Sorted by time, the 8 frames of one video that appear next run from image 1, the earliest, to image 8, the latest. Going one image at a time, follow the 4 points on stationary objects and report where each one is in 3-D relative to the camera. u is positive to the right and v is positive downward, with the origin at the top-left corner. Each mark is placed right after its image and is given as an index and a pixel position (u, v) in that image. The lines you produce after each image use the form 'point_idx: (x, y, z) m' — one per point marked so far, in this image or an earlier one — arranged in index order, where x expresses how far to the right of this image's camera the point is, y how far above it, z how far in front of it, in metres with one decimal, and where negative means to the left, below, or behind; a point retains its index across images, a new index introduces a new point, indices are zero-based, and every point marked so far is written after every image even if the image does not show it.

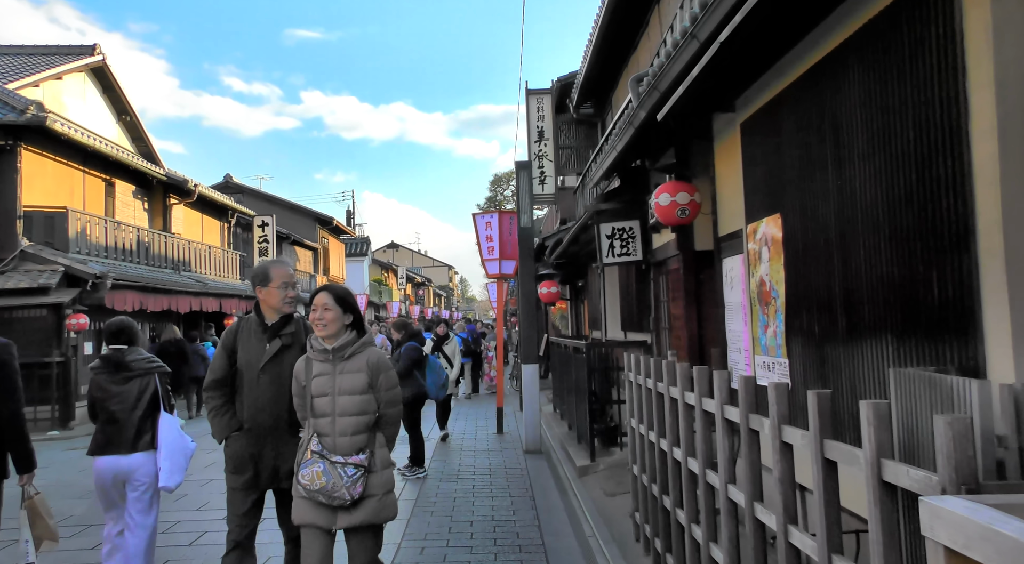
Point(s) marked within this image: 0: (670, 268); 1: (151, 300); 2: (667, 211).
0: (+1.6, +0.1, +7.5) m
1: (-7.2, -0.4, +14.8) m
2: (+1.2, +0.5, +5.8) m
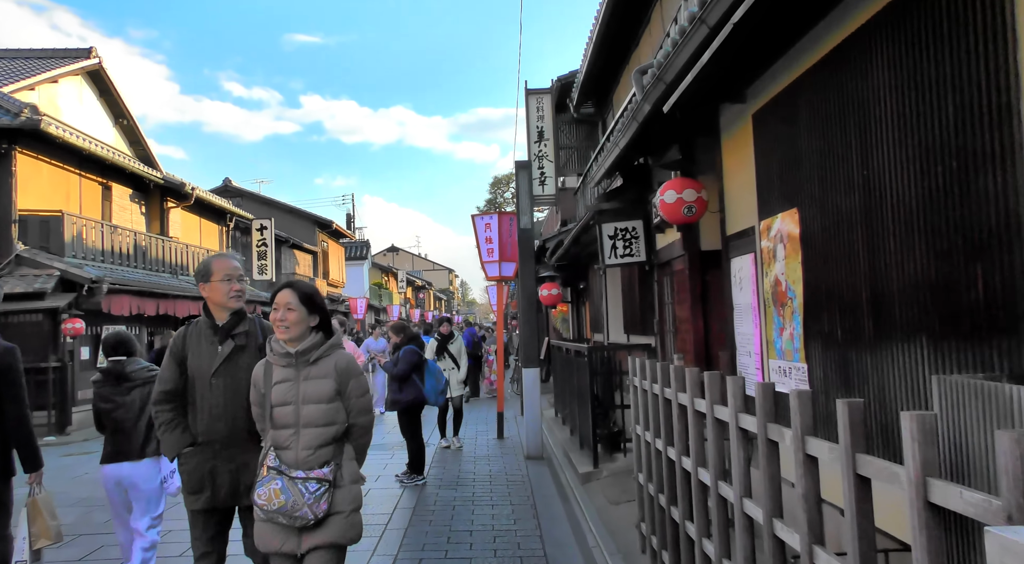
0: (+1.6, +0.1, +7.3) m
1: (-7.2, -0.5, +14.6) m
2: (+1.2, +0.5, +5.5) m
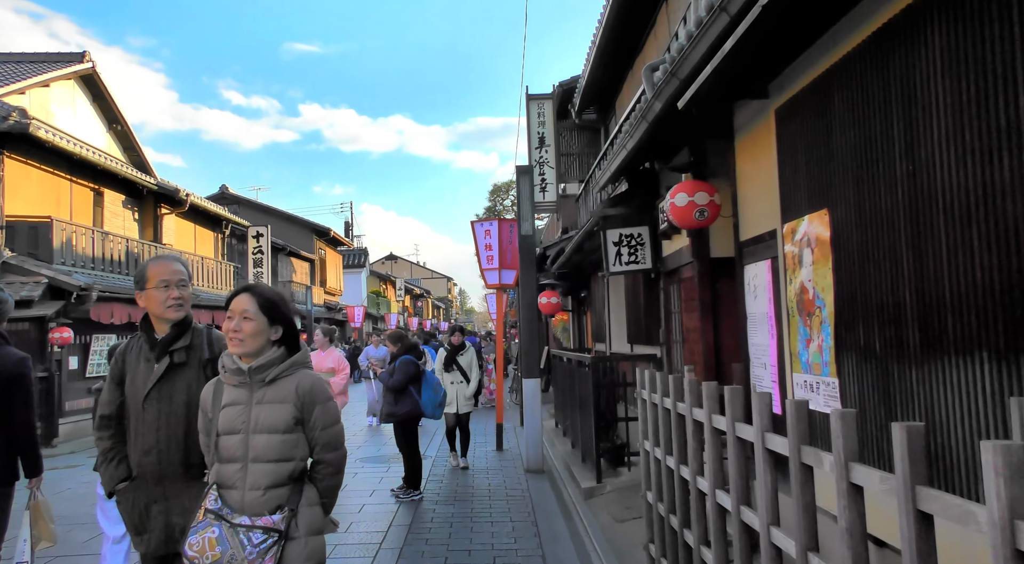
0: (+1.6, 0.0, +7.1) m
1: (-7.2, -0.6, +14.3) m
2: (+1.2, +0.5, +5.3) m
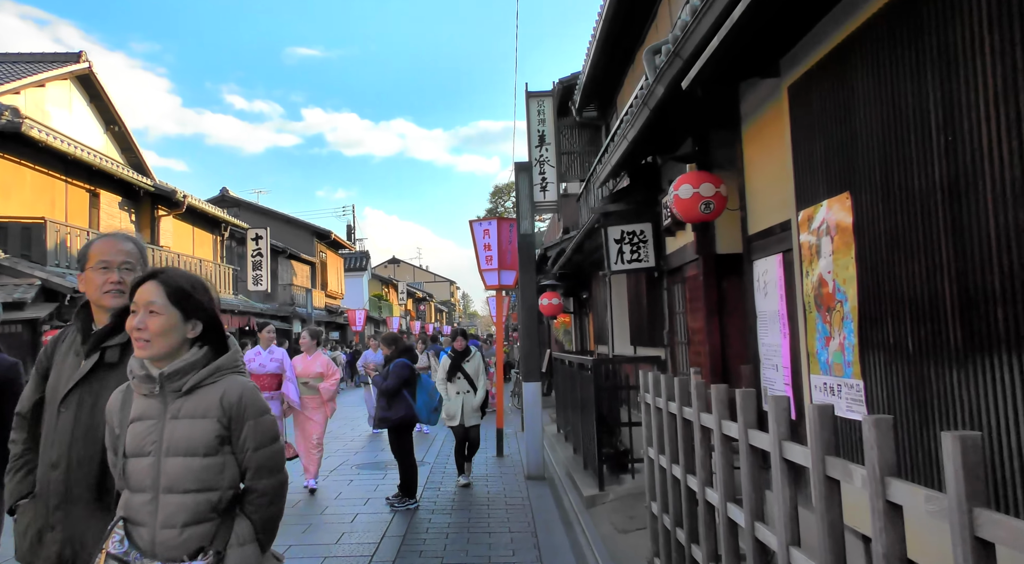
0: (+1.6, +0.1, +6.8) m
1: (-7.2, -0.6, +14.0) m
2: (+1.2, +0.5, +5.0) m
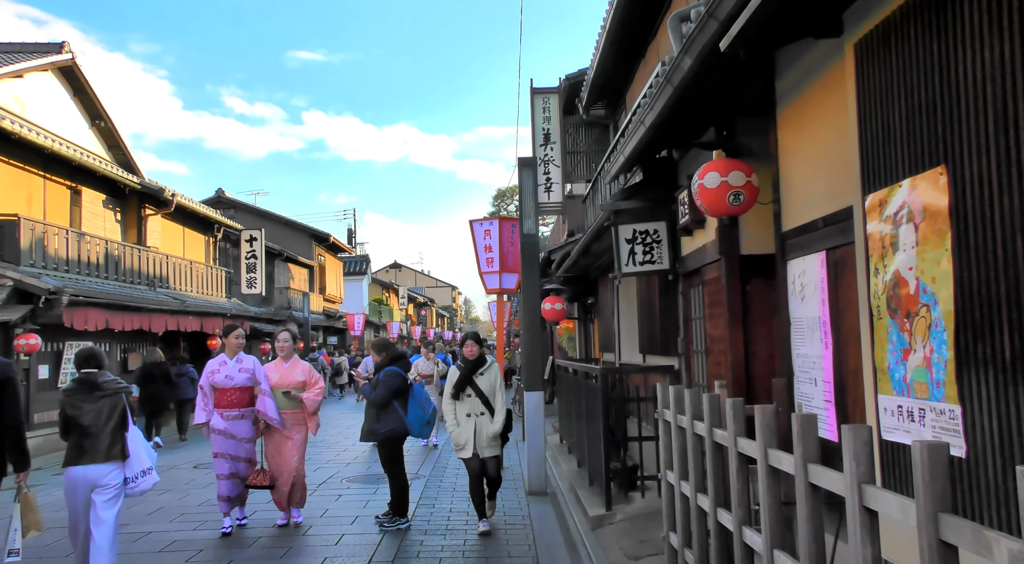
0: (+1.6, 0.0, +6.2) m
1: (-7.2, -0.7, +13.5) m
2: (+1.2, +0.5, +4.4) m
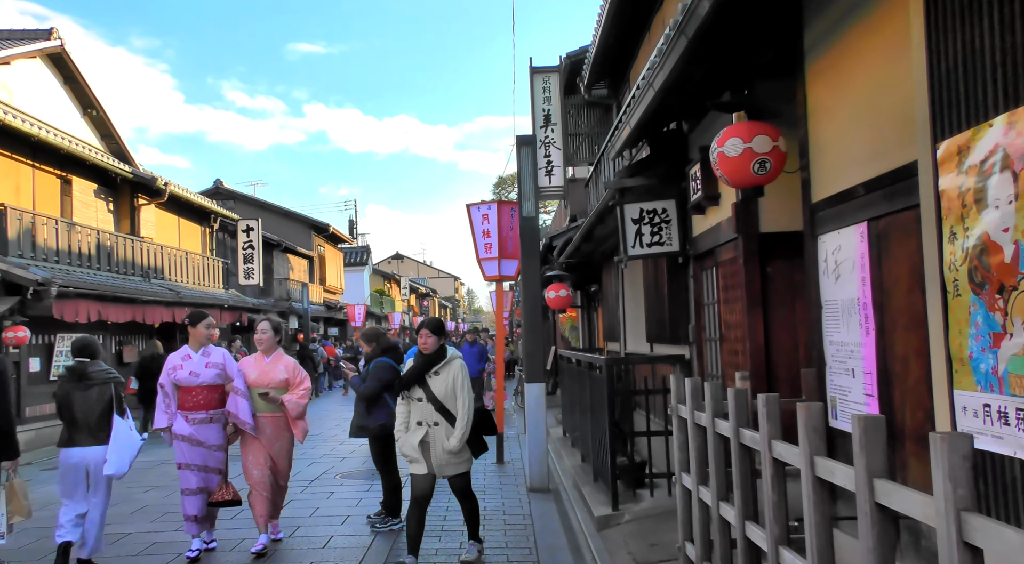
0: (+1.6, +0.2, +5.7) m
1: (-7.2, -0.5, +13.0) m
2: (+1.2, +0.6, +3.9) m
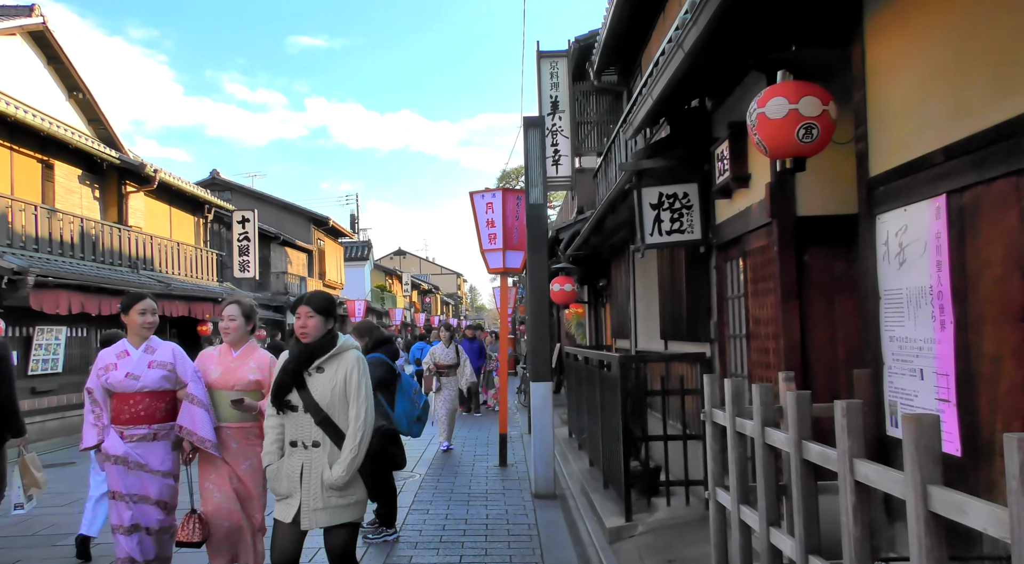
0: (+1.7, +0.2, +5.1) m
1: (-7.1, -0.3, +12.5) m
2: (+1.2, +0.7, +3.4) m
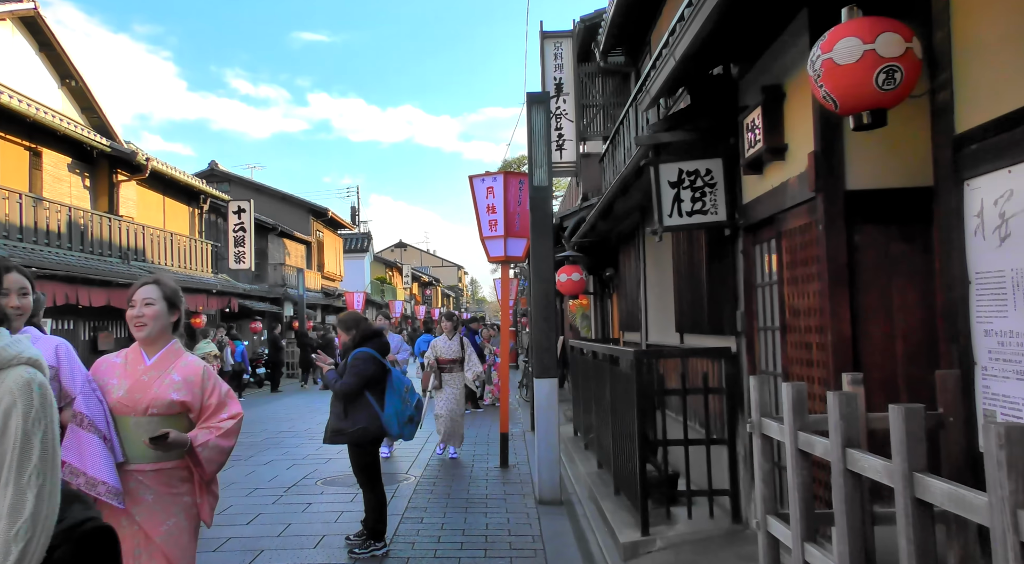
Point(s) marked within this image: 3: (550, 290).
0: (+1.7, +0.3, +4.5) m
1: (-7.1, -0.2, +11.9) m
2: (+1.2, +0.7, +2.7) m
3: (+0.4, -0.1, +7.5) m
